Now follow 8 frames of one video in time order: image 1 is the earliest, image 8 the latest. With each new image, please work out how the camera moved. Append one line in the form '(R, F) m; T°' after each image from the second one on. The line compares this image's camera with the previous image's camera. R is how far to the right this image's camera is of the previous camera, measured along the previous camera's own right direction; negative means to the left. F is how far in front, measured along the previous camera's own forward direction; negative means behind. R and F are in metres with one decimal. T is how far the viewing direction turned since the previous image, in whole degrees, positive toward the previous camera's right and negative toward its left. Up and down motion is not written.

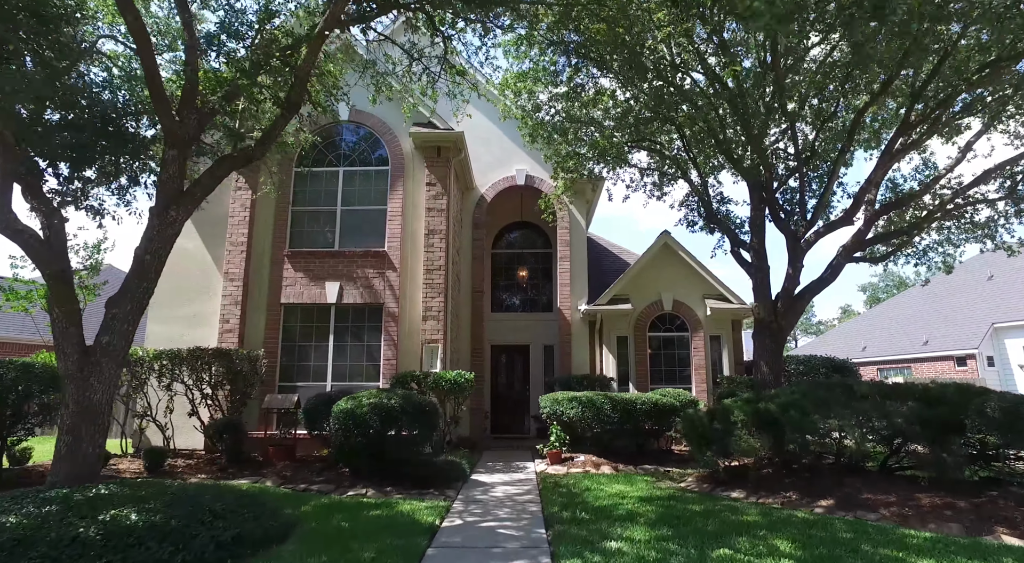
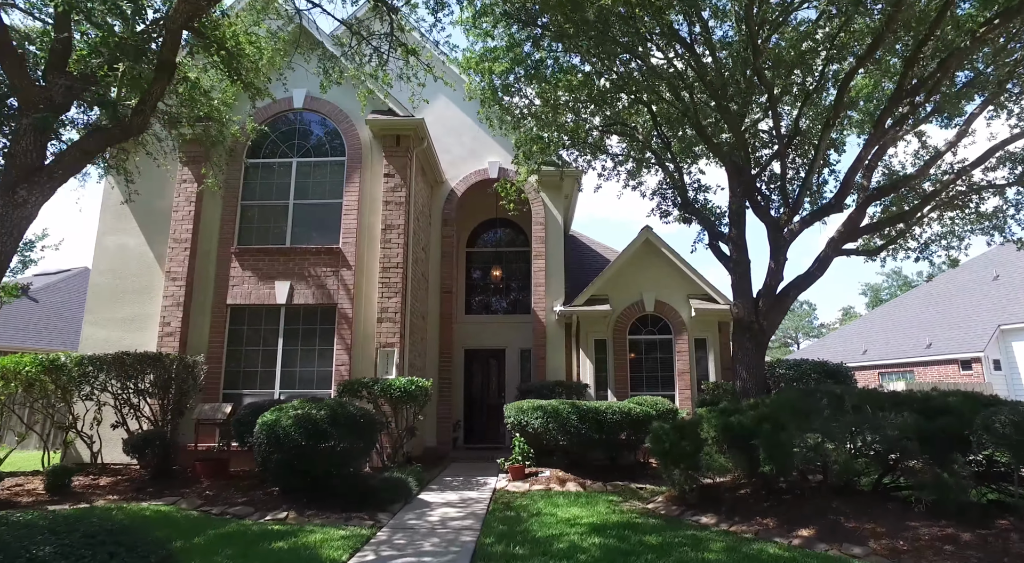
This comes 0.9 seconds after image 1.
(+0.8, +1.1) m; 0°
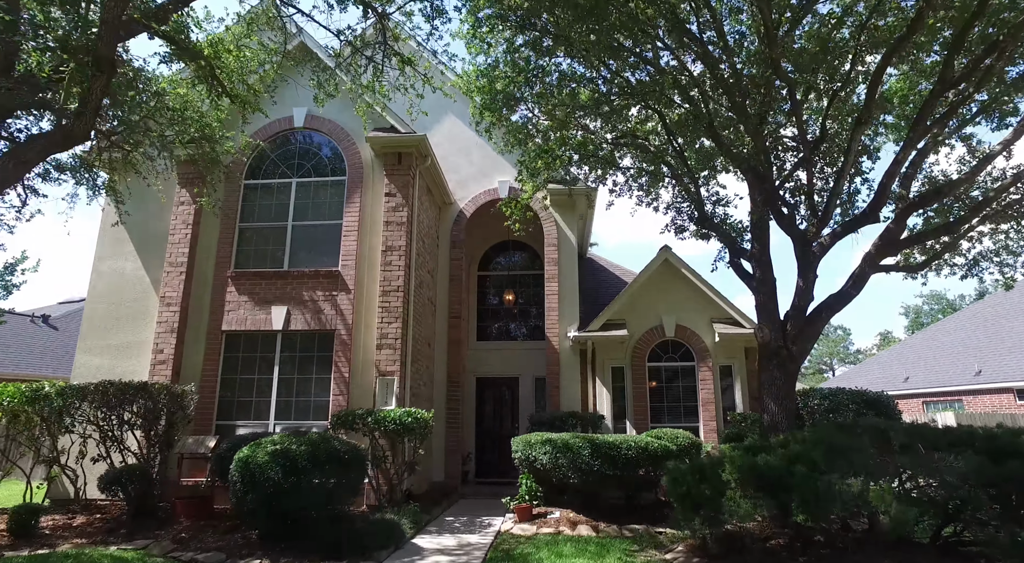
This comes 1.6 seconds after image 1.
(+0.4, +0.8) m; -2°
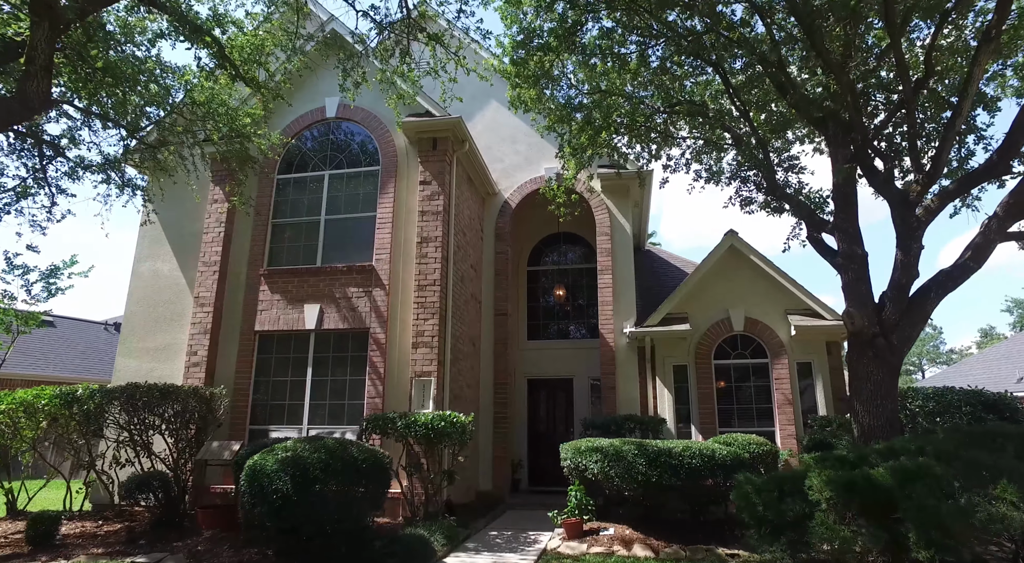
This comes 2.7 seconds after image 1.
(+0.3, +1.1) m; -6°
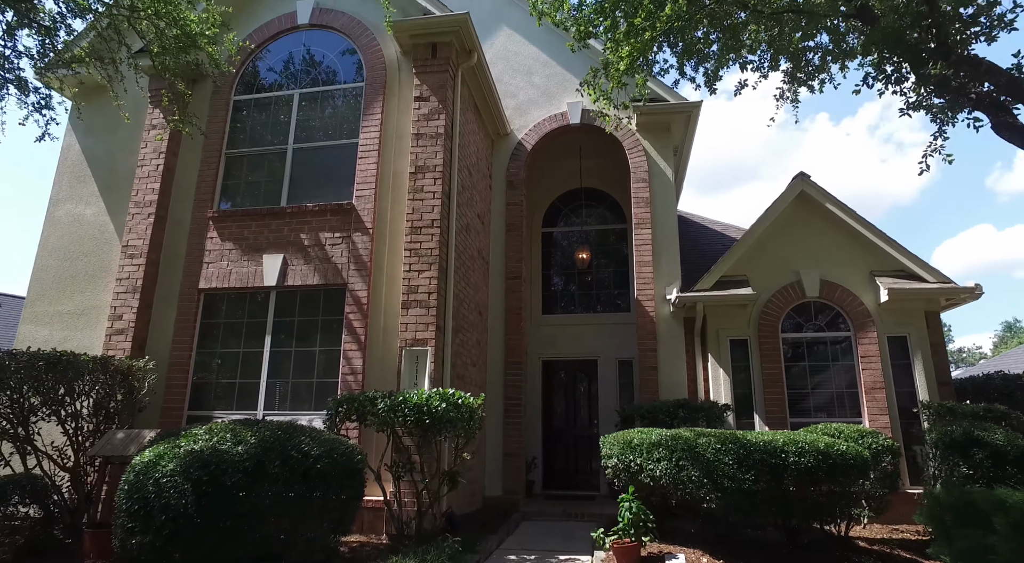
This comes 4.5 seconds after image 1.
(-0.4, +2.6) m; 0°
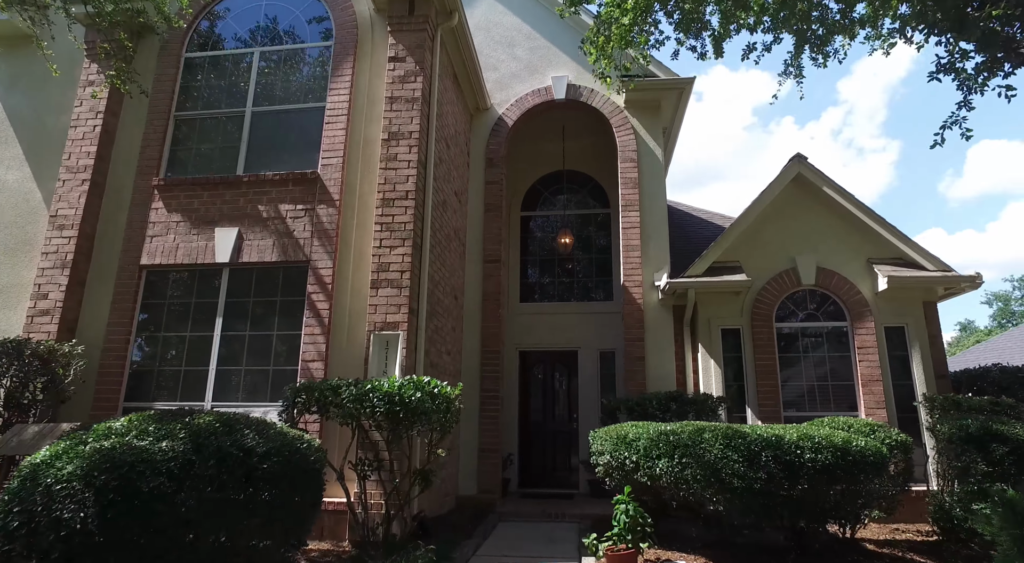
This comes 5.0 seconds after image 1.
(-0.1, +0.8) m; +3°
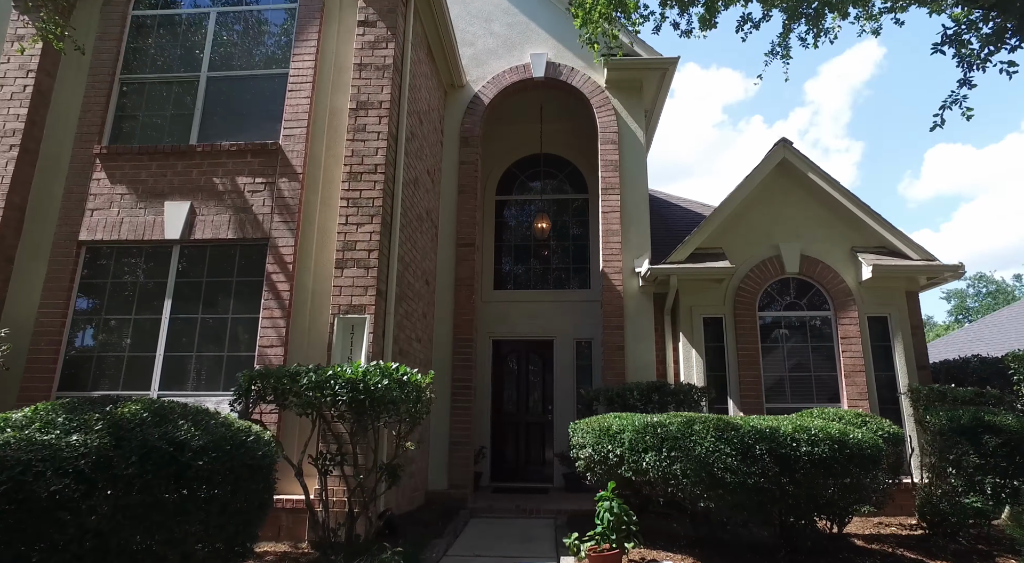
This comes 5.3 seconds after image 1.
(-0.1, +0.5) m; +3°
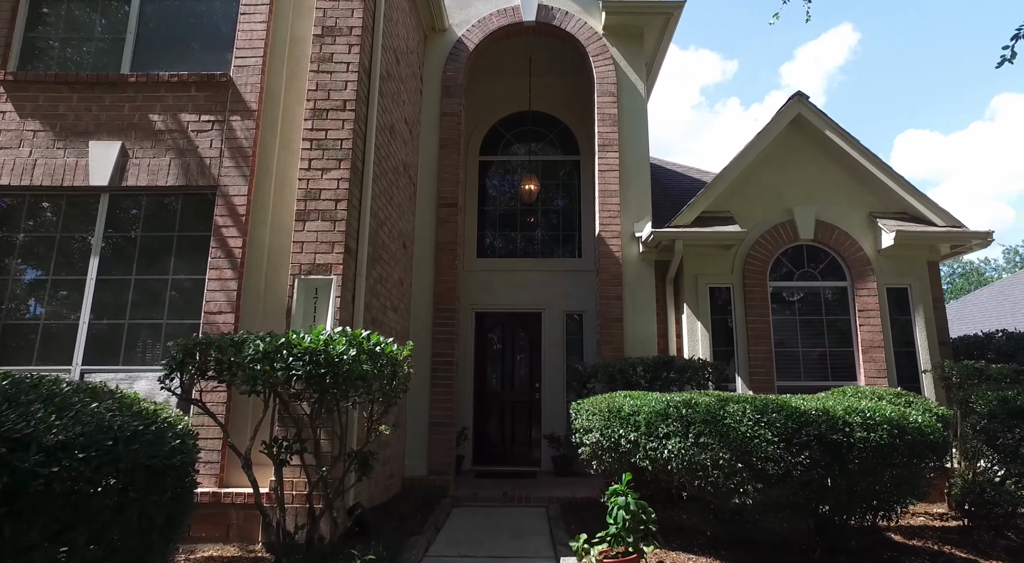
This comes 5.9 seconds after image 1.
(-0.2, +1.0) m; +2°
